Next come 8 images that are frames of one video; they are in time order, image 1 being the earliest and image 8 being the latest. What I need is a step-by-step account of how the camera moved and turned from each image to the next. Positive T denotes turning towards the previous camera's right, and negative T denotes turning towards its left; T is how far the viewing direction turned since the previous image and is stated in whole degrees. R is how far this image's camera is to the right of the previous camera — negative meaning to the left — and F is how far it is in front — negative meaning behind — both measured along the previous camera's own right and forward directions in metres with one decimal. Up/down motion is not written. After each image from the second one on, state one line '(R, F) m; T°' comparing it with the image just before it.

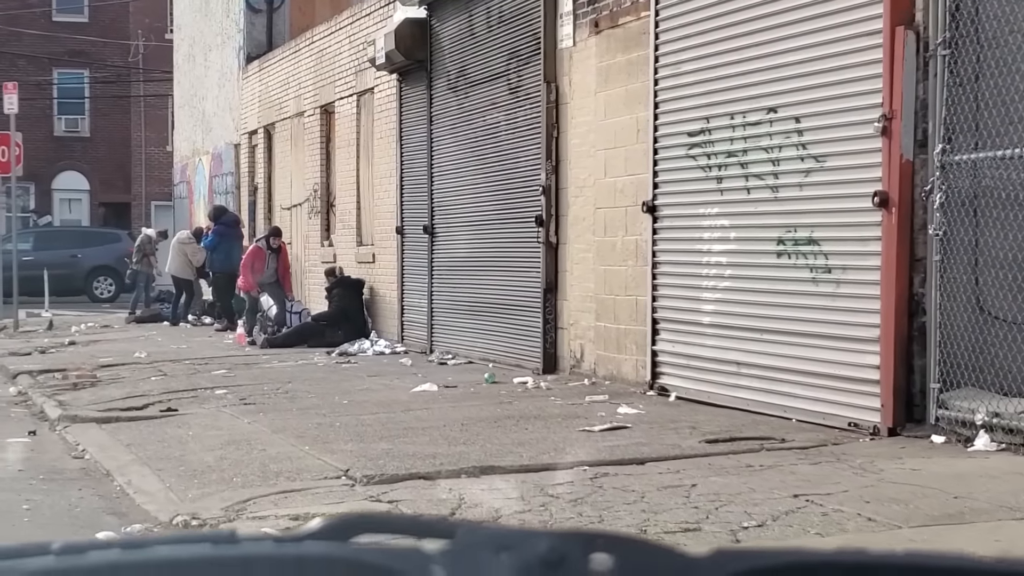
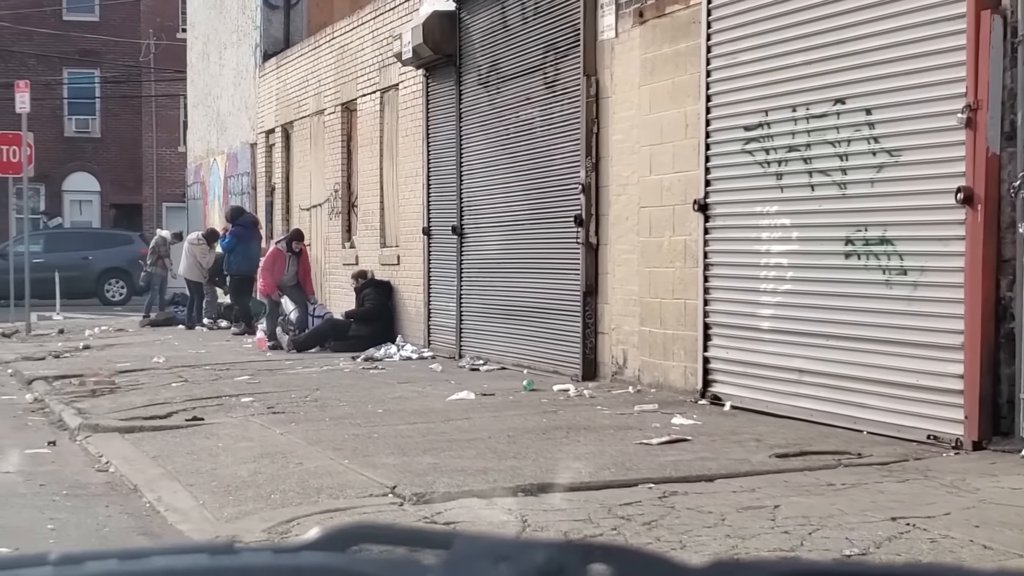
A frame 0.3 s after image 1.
(-0.3, +0.5) m; 0°
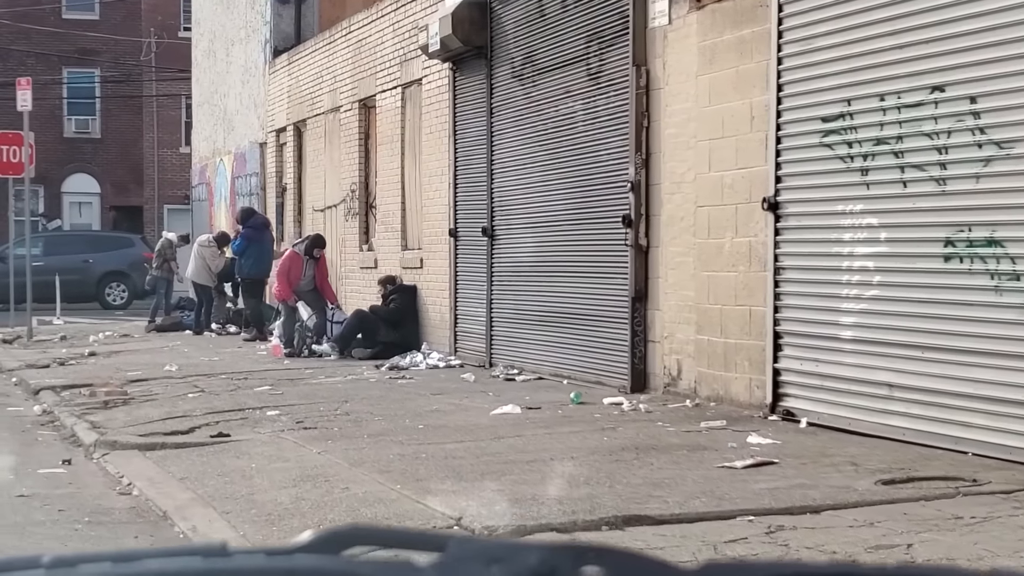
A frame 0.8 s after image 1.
(-0.4, +0.7) m; 0°
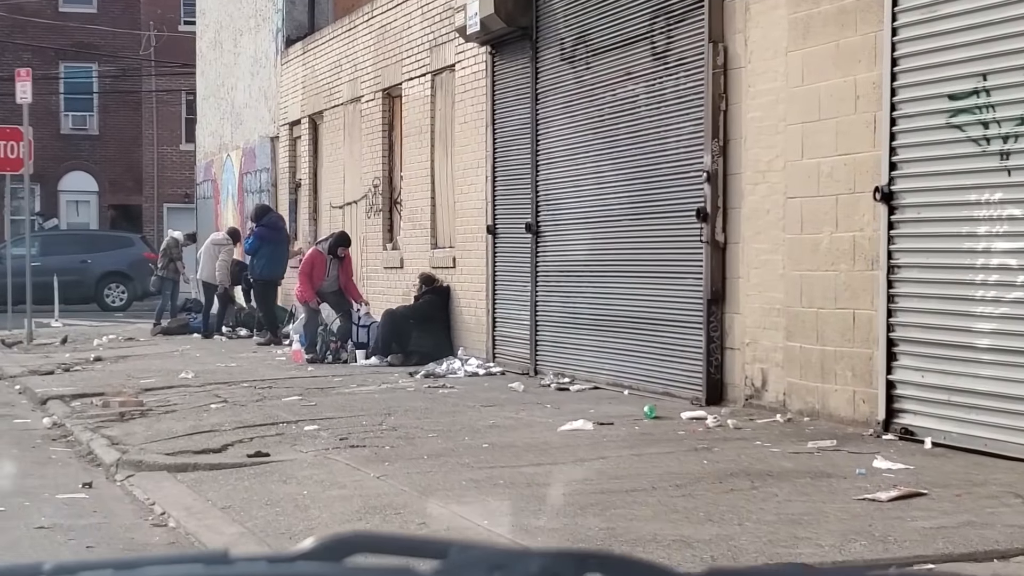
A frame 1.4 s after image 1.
(-0.5, +1.0) m; 0°
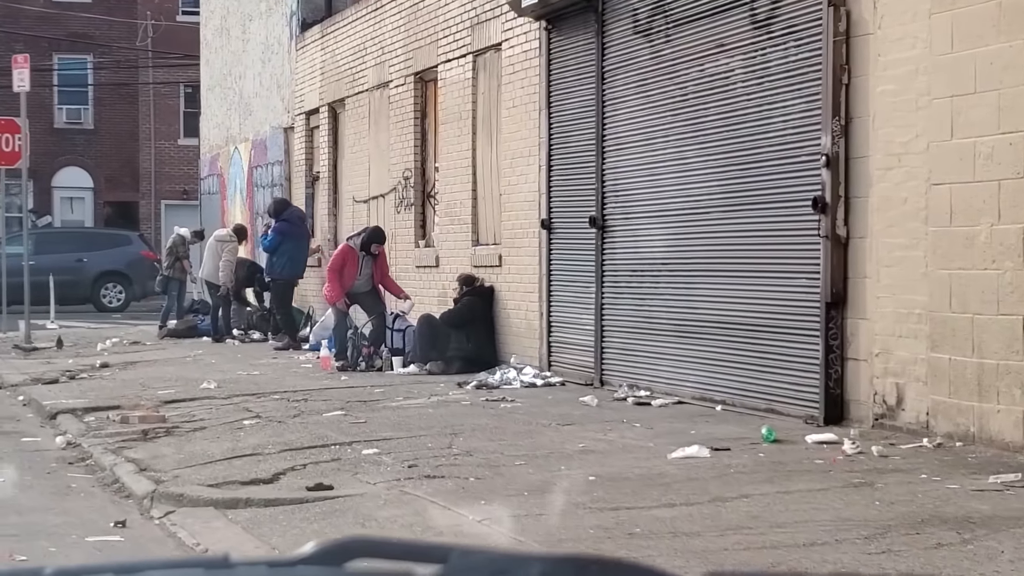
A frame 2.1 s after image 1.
(-0.7, +1.2) m; +1°
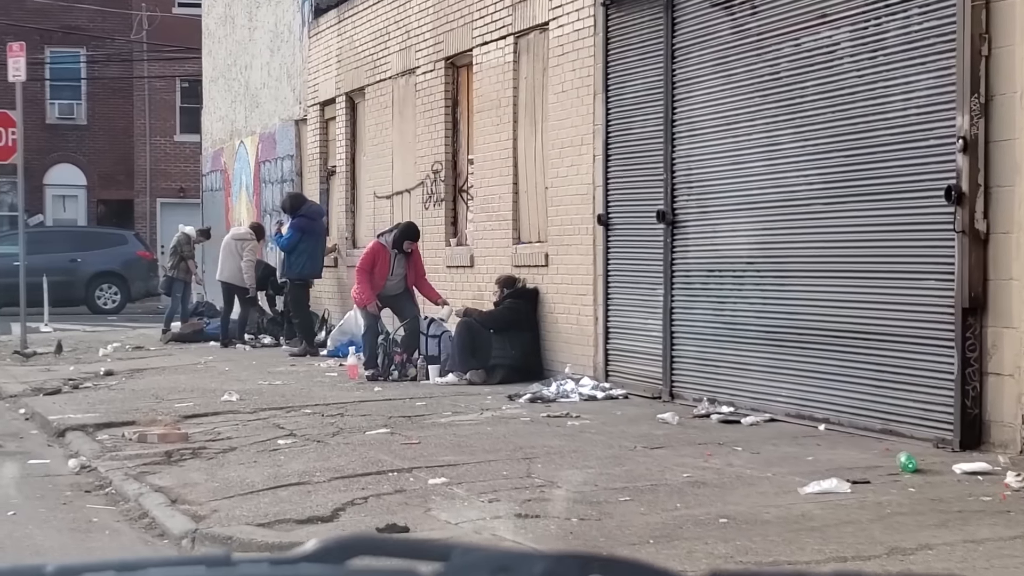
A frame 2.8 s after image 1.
(-0.6, +1.1) m; +1°
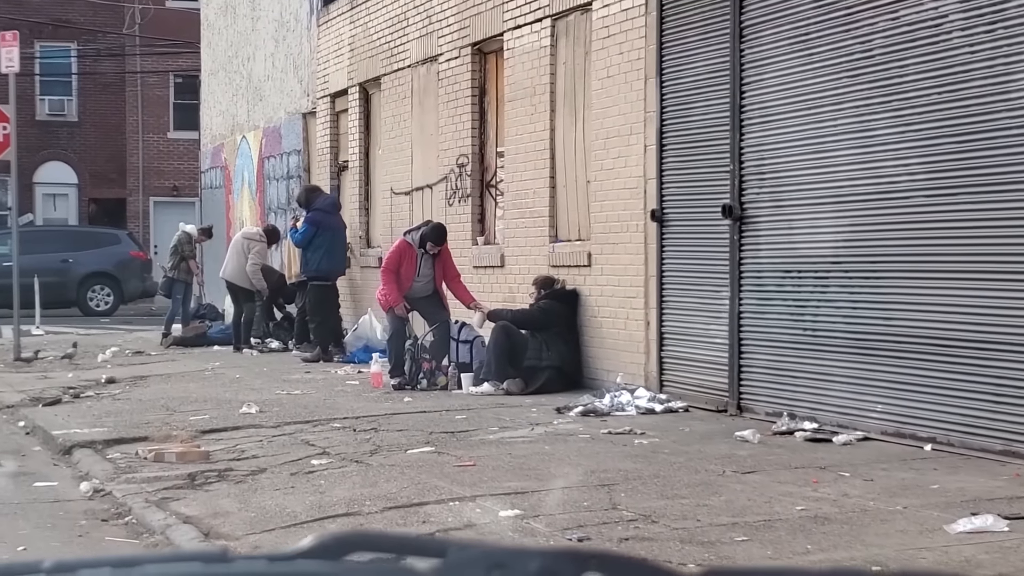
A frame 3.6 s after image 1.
(-0.5, +0.9) m; +1°
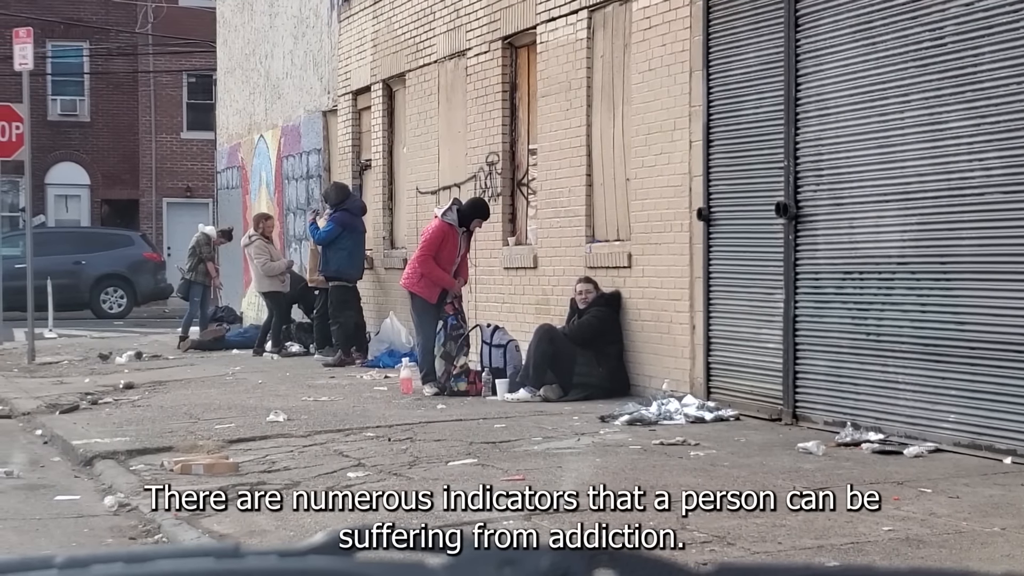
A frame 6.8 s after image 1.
(-0.2, +0.4) m; 0°
